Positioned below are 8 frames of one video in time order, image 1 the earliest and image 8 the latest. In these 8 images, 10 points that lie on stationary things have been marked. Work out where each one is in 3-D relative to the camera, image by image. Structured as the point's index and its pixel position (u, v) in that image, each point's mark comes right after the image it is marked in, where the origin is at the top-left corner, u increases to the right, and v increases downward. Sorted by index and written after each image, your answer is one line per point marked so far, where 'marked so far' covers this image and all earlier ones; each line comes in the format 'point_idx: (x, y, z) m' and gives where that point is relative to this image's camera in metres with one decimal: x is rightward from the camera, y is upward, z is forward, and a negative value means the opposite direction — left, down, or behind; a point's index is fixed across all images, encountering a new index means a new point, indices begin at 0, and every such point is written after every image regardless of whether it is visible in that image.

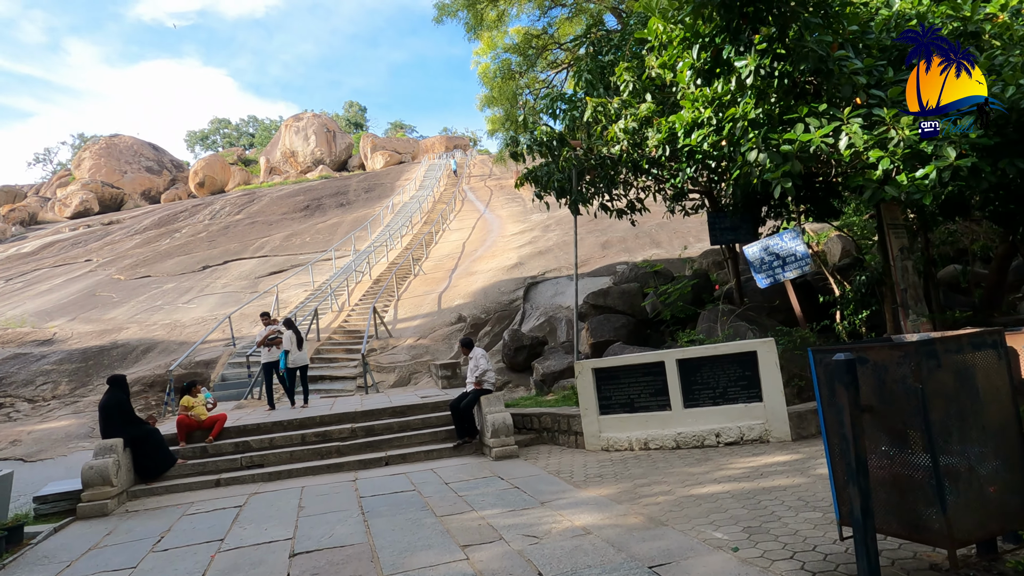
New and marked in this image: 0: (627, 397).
0: (+1.3, -1.2, +7.0) m
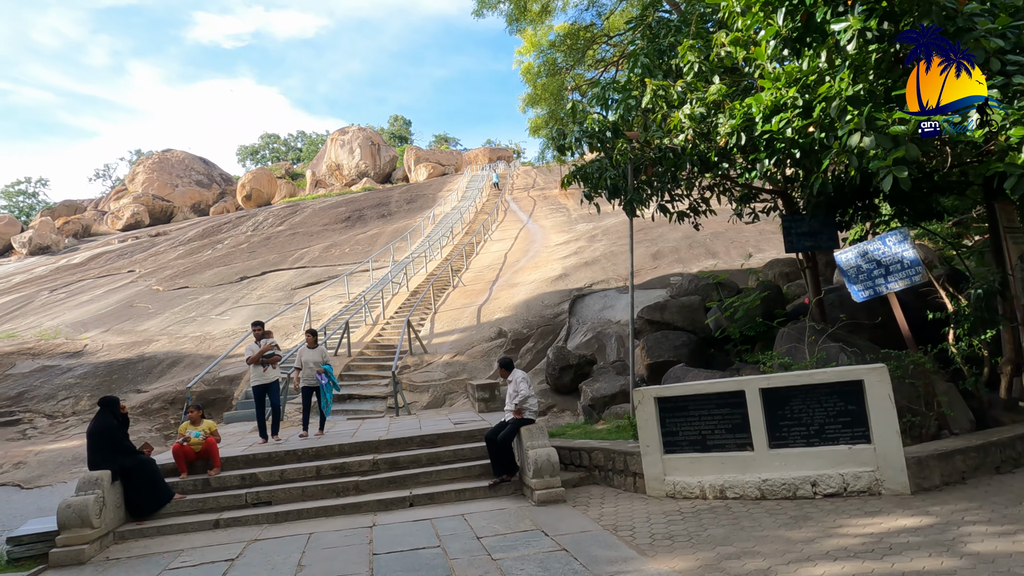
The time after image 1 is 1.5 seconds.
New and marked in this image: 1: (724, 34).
0: (+1.7, -1.3, +5.8) m
1: (+2.4, +2.8, +7.2) m
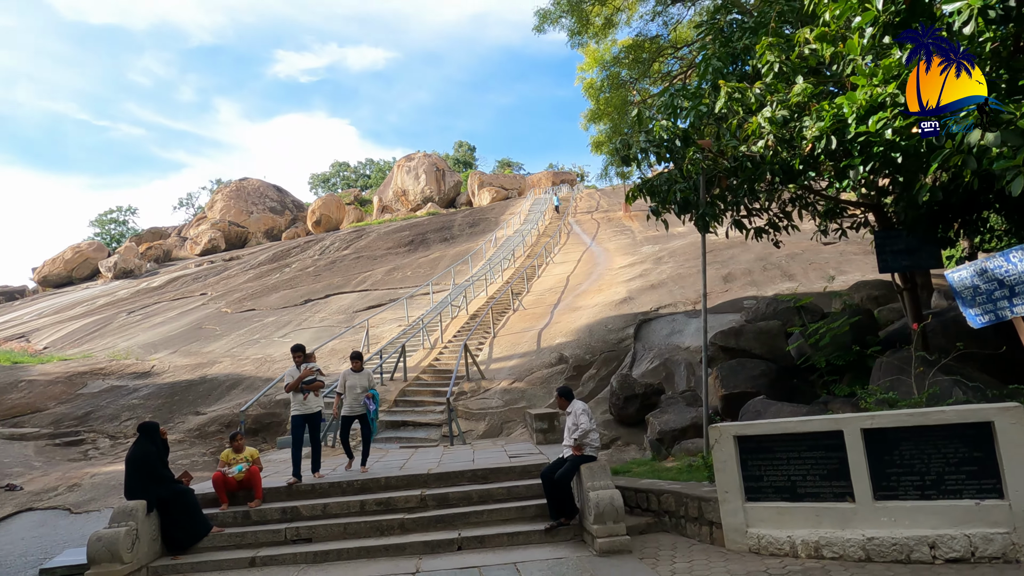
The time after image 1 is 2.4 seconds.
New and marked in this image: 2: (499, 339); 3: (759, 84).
0: (+2.1, -1.5, +5.0) m
1: (+3.0, +2.6, +6.5) m
2: (-0.3, -1.1, +14.8) m
3: (+2.6, +2.1, +6.8) m
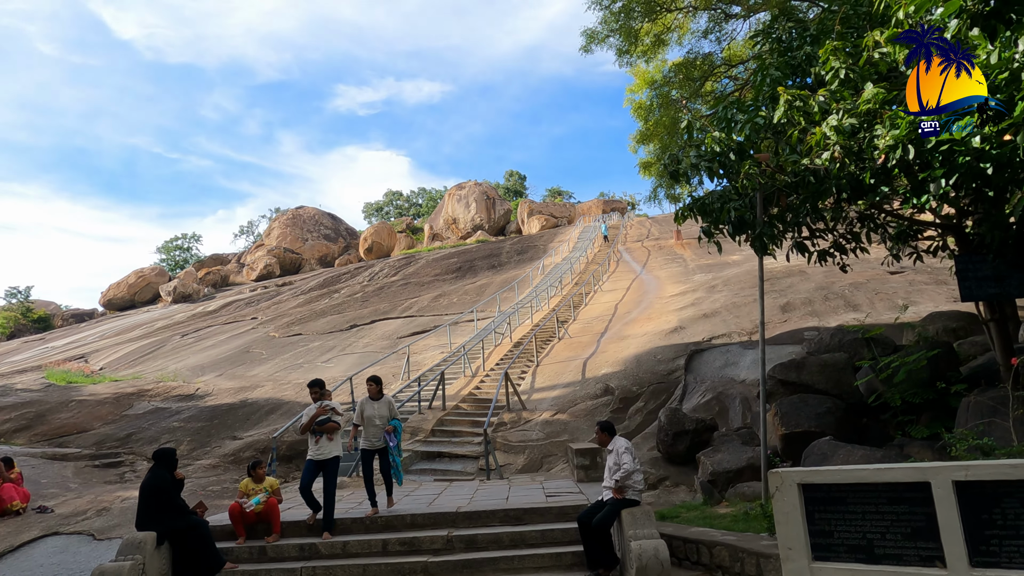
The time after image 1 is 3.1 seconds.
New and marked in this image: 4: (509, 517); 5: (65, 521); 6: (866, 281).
0: (+2.3, -1.7, +4.3) m
1: (+3.3, +2.3, +5.9) m
2: (+0.7, -1.7, +14.2) m
3: (+3.0, +1.9, +6.2) m
4: (0.0, -2.2, +6.2) m
5: (-5.6, -2.9, +8.0) m
6: (+9.3, +0.2, +16.9) m
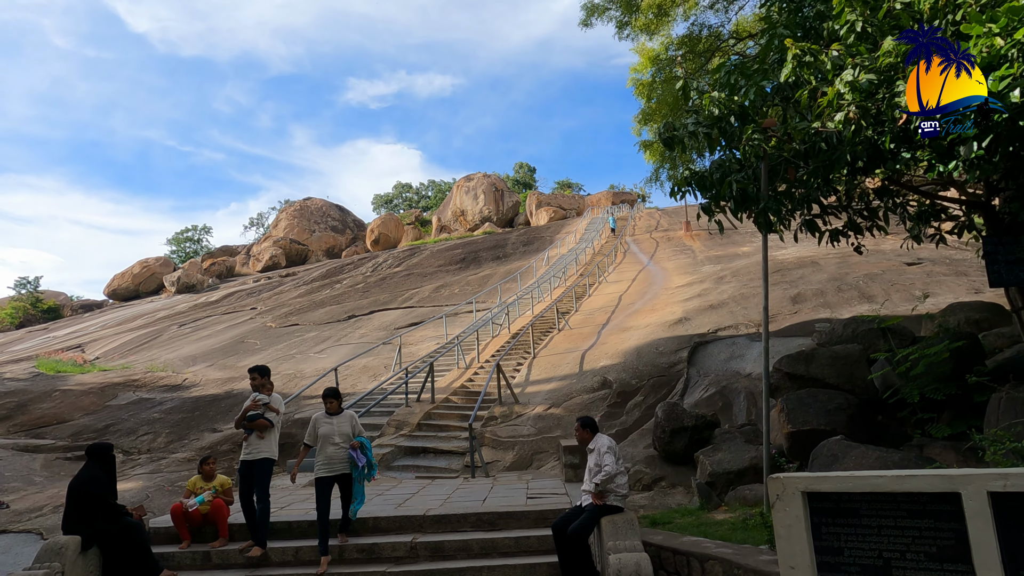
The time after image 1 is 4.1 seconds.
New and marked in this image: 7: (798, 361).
0: (+2.1, -1.5, +3.6) m
1: (+3.1, +2.5, +5.2) m
2: (+0.6, -1.5, +13.6) m
3: (+2.8, +2.0, +5.5) m
4: (-0.3, -2.0, +5.6) m
5: (-5.8, -2.7, +7.5) m
6: (+9.2, +0.4, +16.1) m
7: (+3.4, -0.9, +7.7) m
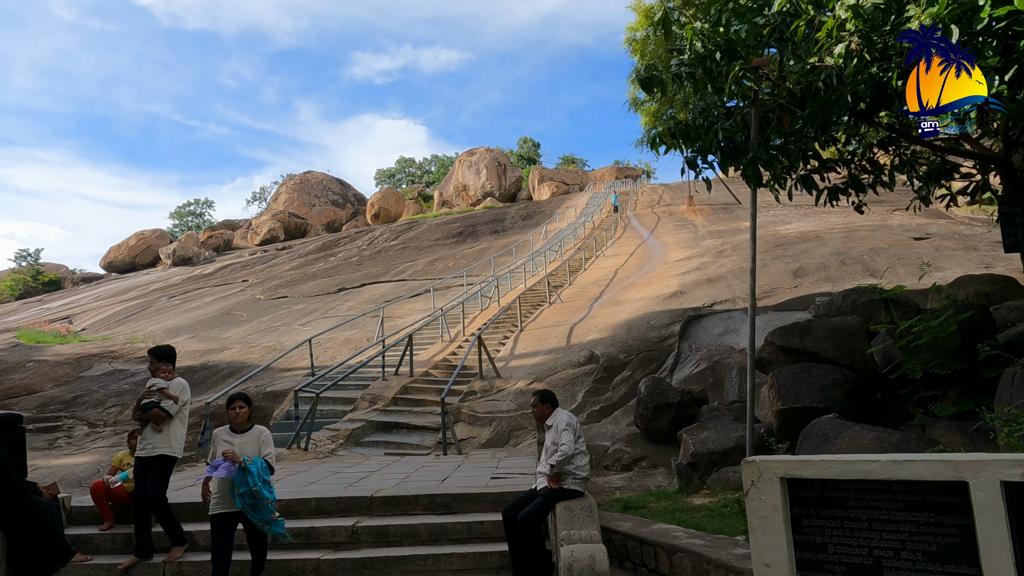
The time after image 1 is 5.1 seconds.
0: (+1.7, -1.3, +3.1) m
1: (+2.8, +2.8, +4.5) m
2: (+0.3, -0.9, +13.1) m
3: (+2.4, +2.3, +4.8) m
4: (-0.6, -1.7, +5.1) m
5: (-6.1, -2.2, +7.1) m
6: (+9.0, +1.0, +15.4) m
7: (+3.1, -0.5, +7.1) m
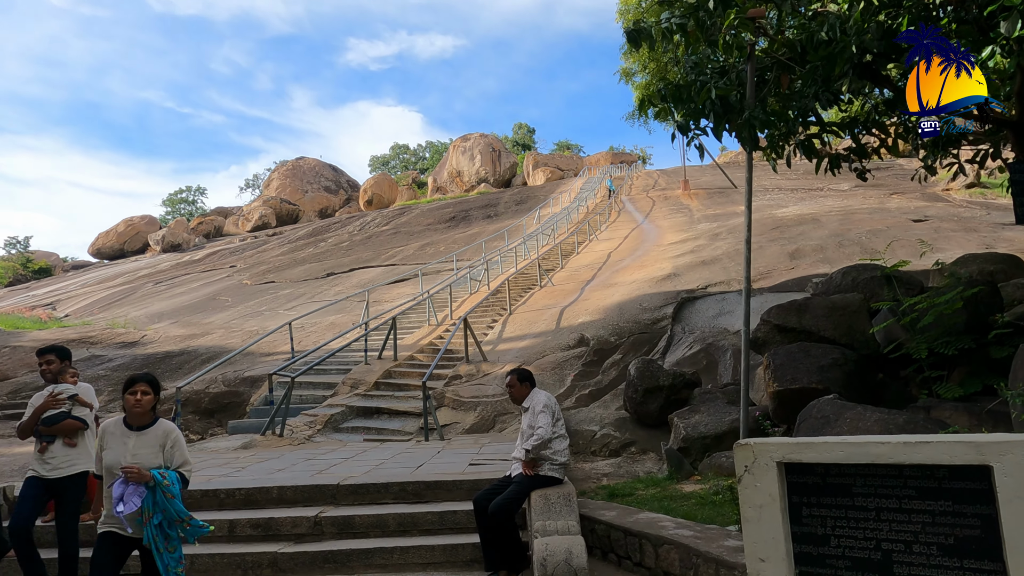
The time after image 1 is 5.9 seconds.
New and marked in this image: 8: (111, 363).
0: (+1.6, -1.1, +2.7) m
1: (+2.6, +3.0, +4.1) m
2: (+0.1, -0.5, +12.7) m
3: (+2.3, +2.5, +4.4) m
4: (-0.8, -1.5, +4.8) m
5: (-6.3, -2.0, +6.7) m
6: (+8.8, +1.4, +15.1) m
7: (+2.9, -0.3, +6.7) m
8: (-7.6, -1.4, +12.2) m
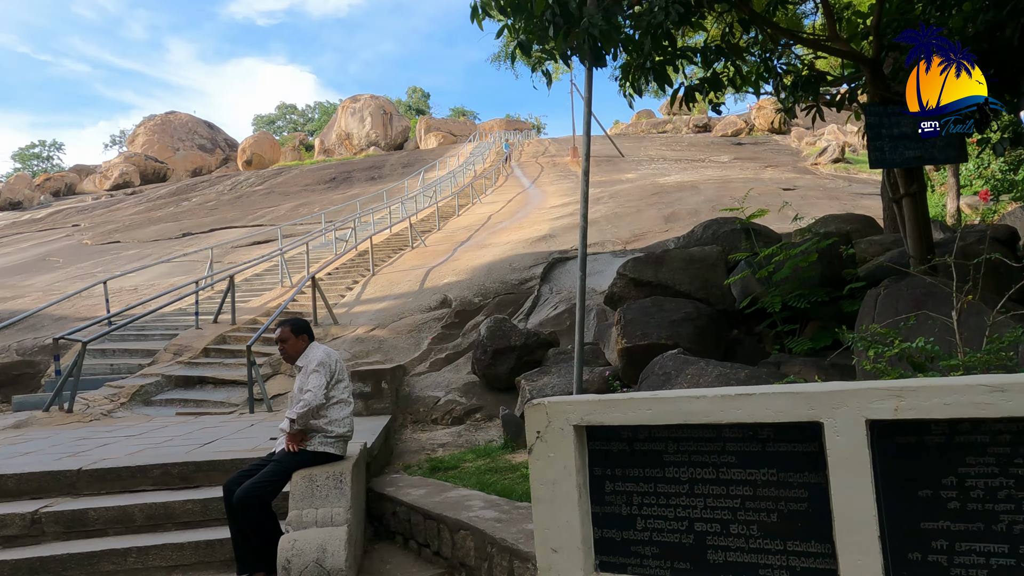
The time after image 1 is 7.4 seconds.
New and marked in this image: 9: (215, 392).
0: (+0.6, -0.8, +2.1) m
1: (+1.5, +3.3, +3.5) m
2: (-2.4, +0.2, +11.7) m
3: (+1.1, +2.9, +3.8) m
4: (-2.0, -1.1, +3.8) m
5: (-7.7, -1.5, +4.9) m
6: (+5.9, +2.3, +15.4) m
7: (+1.3, +0.2, +6.3) m
8: (-9.9, -0.7, +10.1) m
9: (-3.4, -1.2, +7.4) m
